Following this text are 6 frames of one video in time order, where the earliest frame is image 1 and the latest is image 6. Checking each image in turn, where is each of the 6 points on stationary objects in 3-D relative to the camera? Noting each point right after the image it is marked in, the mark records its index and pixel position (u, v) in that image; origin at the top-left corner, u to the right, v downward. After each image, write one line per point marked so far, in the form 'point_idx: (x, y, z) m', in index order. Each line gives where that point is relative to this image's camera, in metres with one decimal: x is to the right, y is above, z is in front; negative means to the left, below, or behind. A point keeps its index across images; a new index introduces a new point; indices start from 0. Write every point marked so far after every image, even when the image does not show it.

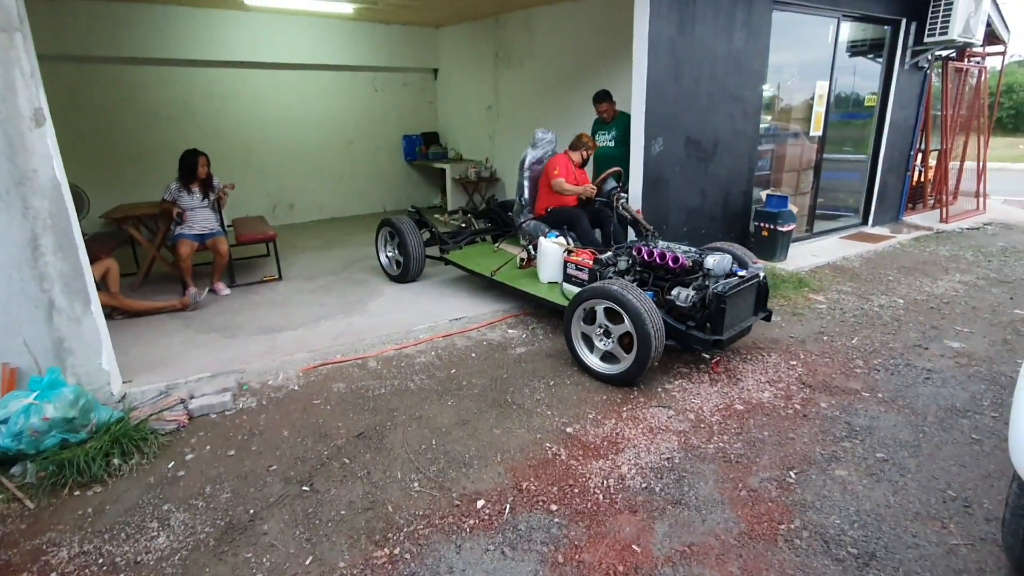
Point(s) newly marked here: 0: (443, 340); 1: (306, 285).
0: (-0.5, -0.4, +3.9) m
1: (-2.1, 0.0, +5.2) m
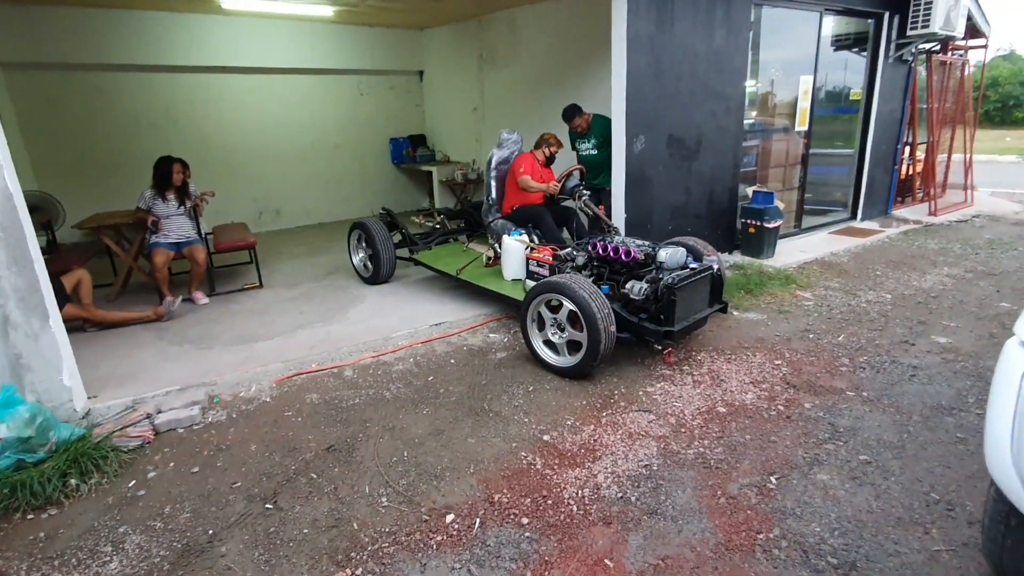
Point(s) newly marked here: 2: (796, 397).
0: (-0.7, -0.4, +3.8) m
1: (-2.3, 0.0, +5.1) m
2: (+1.7, -0.6, +3.0) m
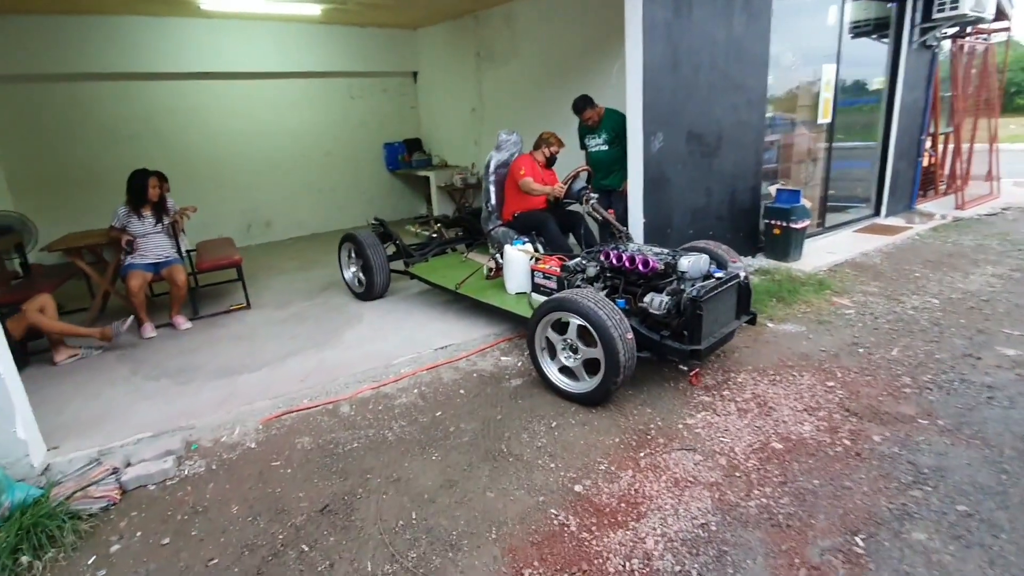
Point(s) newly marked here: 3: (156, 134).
0: (-0.6, -0.6, +3.4) m
1: (-2.2, -0.2, +4.7) m
2: (+1.8, -0.7, +2.6) m
3: (-5.1, +2.2, +7.2) m
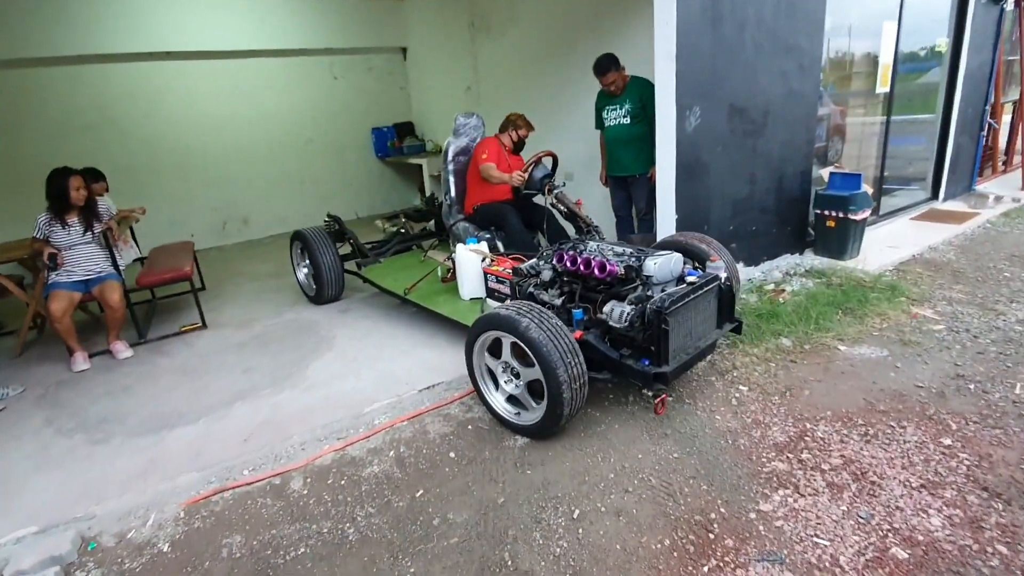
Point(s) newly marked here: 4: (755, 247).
0: (-0.5, -0.7, +2.6) m
1: (-2.1, -0.4, +3.9) m
2: (+1.8, -0.8, +1.8) m
3: (-5.0, +2.1, +6.4) m
4: (+2.0, +0.3, +4.1) m
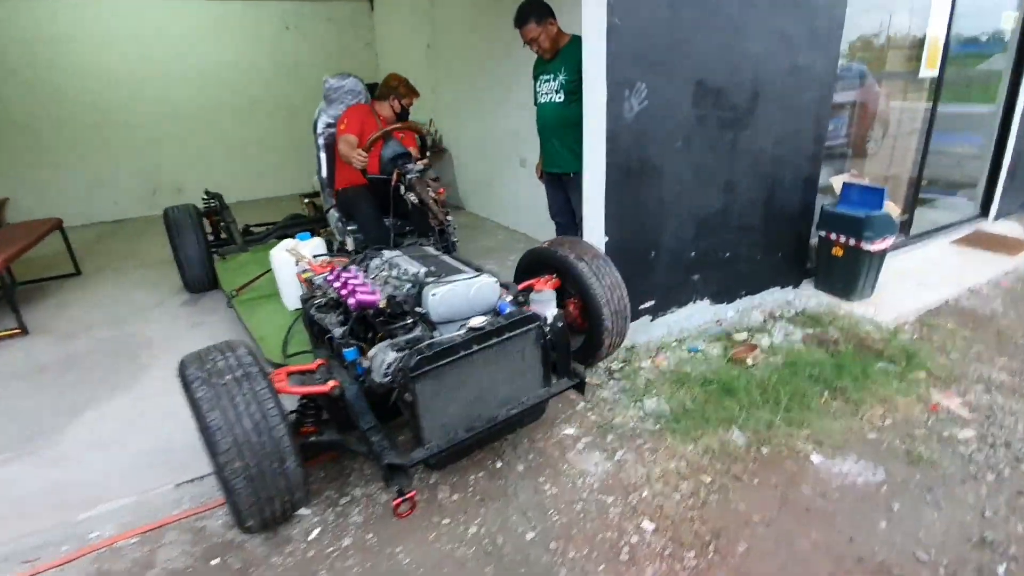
0: (-1.3, -0.9, +1.8) m
1: (-2.8, -0.4, +3.1) m
2: (+1.0, -1.2, +0.9) m
3: (-5.5, +2.4, +5.6) m
4: (+1.3, +0.1, +3.1) m
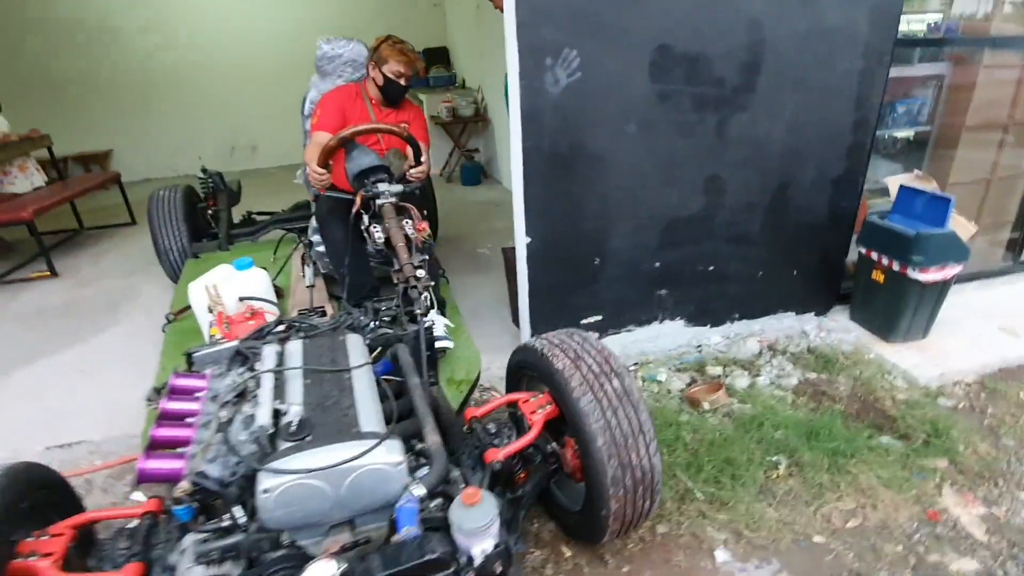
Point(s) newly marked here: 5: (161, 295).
0: (-1.9, -0.8, +1.9) m
1: (-3.1, 0.0, +3.5) m
2: (+0.1, -1.4, +0.5) m
3: (-4.8, +3.1, +6.2) m
4: (+1.0, 0.0, +2.5) m
5: (-2.3, 0.0, +3.3) m
